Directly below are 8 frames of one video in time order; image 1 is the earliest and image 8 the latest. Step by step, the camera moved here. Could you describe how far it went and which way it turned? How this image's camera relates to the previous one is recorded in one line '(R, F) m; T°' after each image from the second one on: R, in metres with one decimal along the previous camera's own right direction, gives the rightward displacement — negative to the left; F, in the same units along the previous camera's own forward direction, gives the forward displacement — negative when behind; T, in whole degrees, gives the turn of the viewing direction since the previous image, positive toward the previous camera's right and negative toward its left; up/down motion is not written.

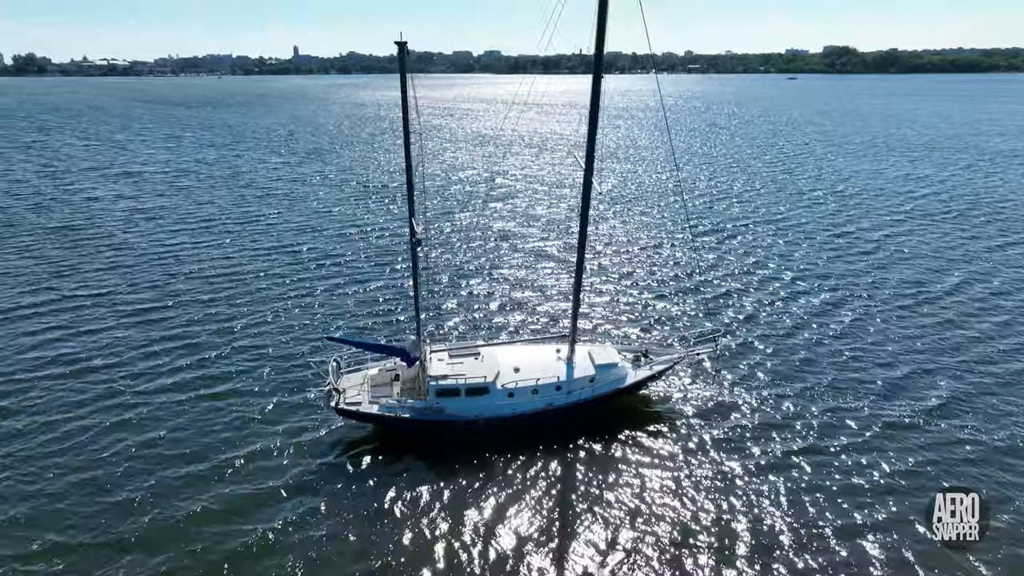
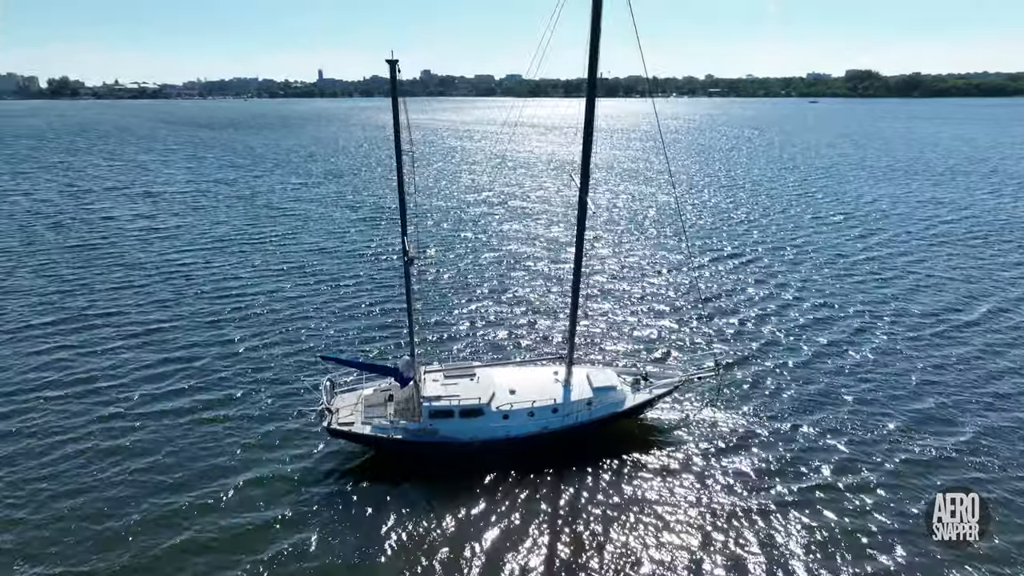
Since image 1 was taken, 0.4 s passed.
(+0.7, +0.2) m; -2°
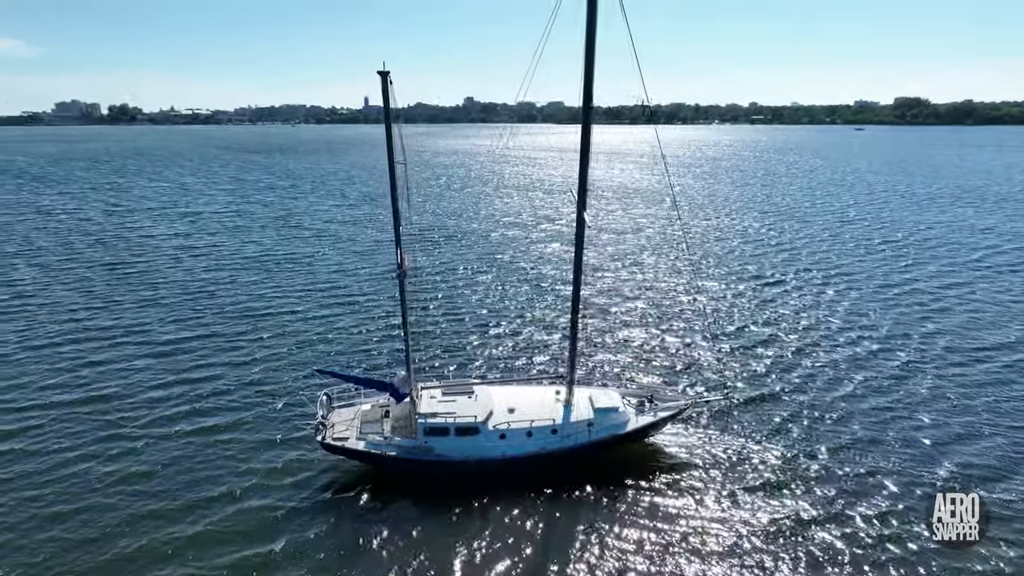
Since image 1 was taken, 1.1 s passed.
(+1.2, +0.4) m; -3°
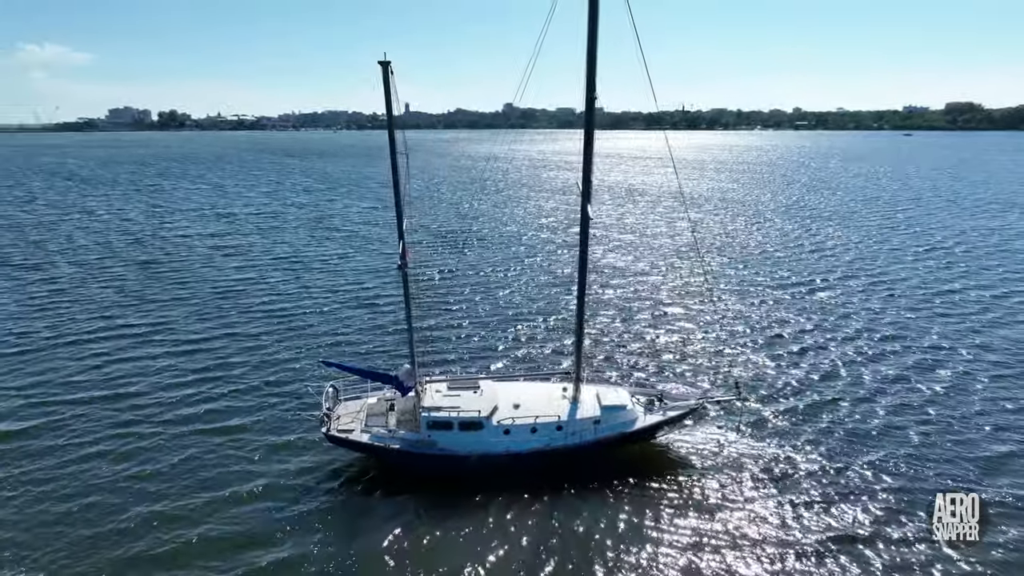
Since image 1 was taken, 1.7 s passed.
(+0.9, +0.2) m; -3°
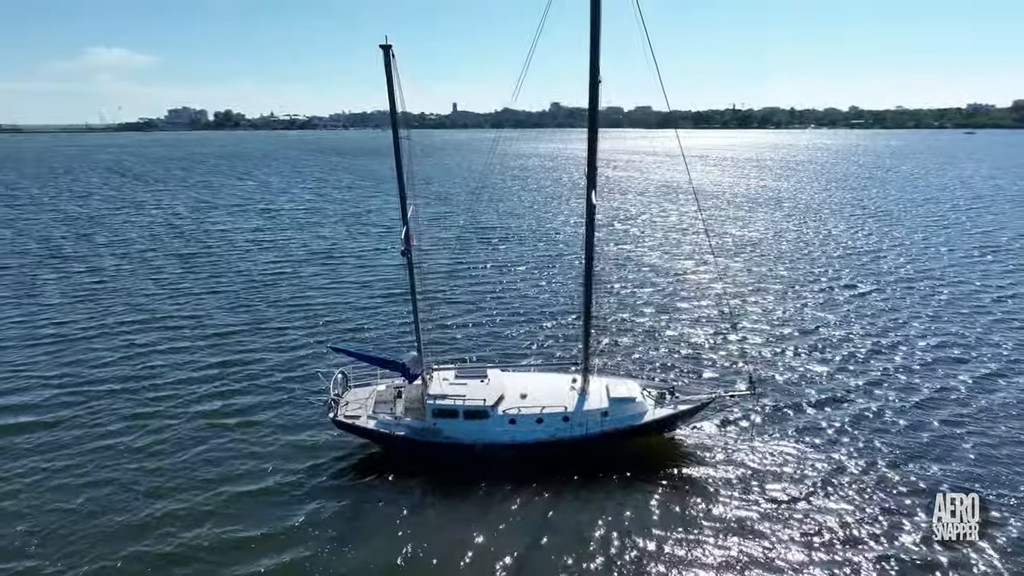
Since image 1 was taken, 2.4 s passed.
(+1.1, +0.2) m; -4°
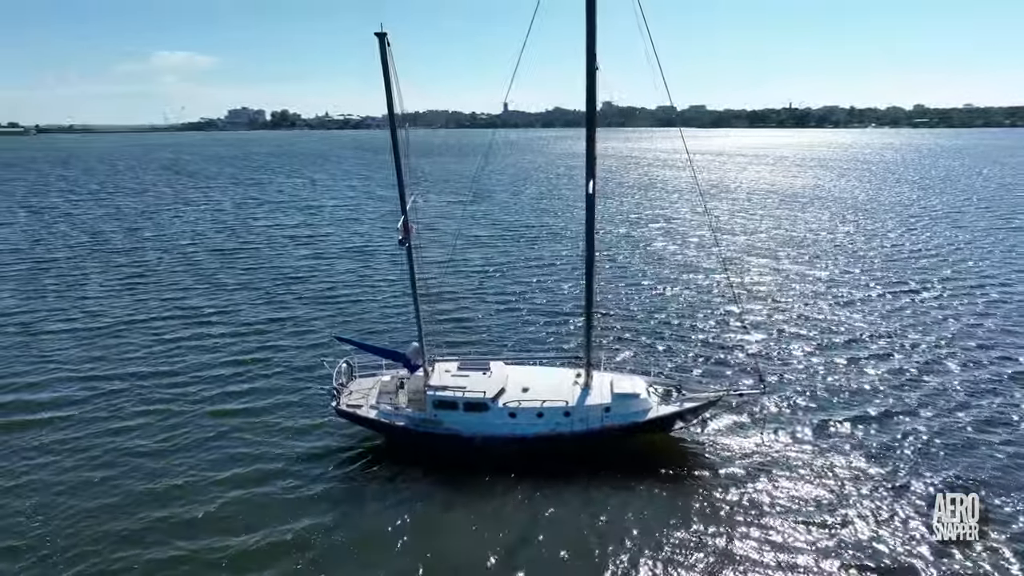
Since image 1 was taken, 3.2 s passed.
(+1.3, +0.2) m; -4°
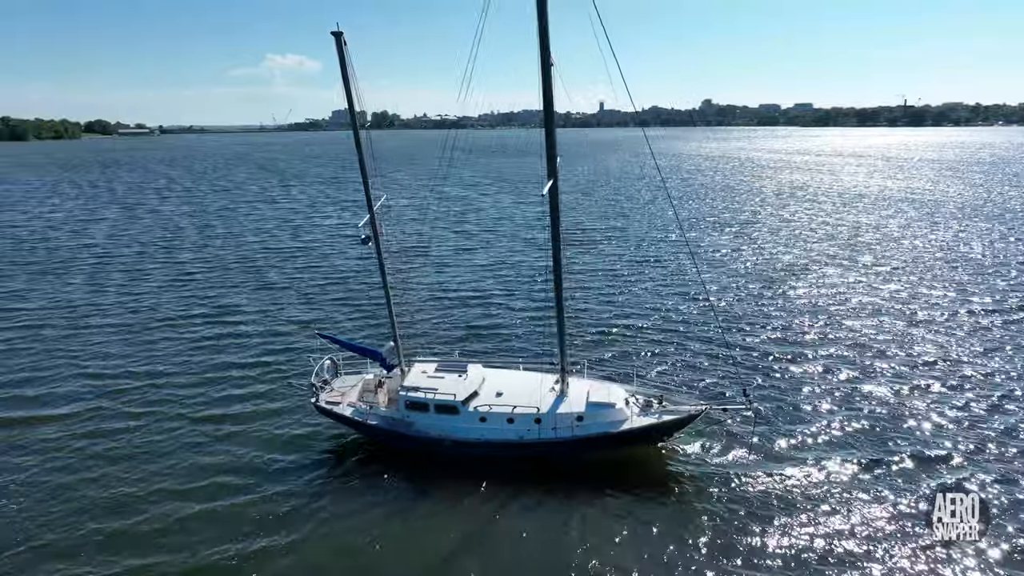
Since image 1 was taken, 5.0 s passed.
(+3.3, +0.5) m; -7°
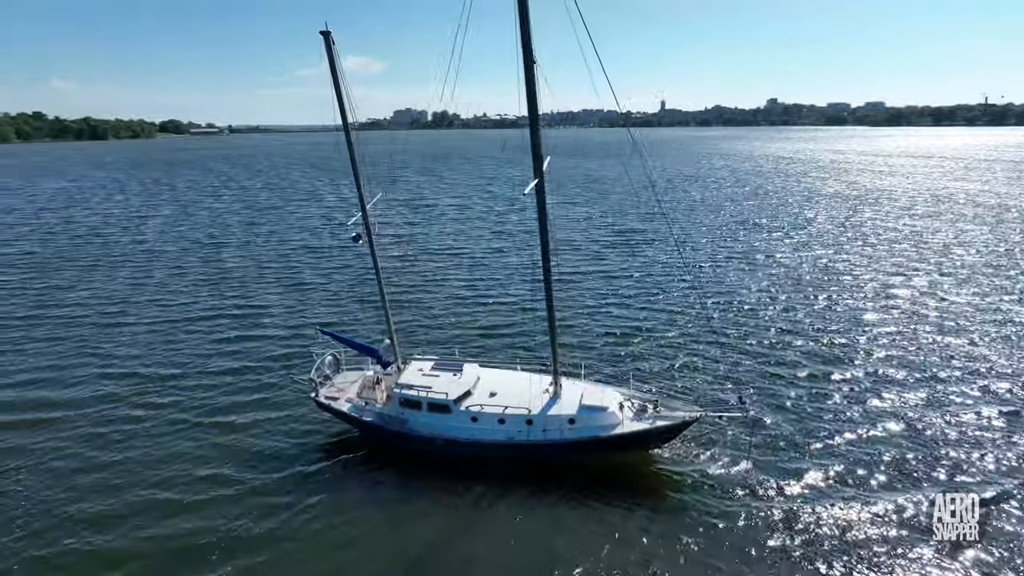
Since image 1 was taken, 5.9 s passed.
(+1.8, +0.2) m; -4°
